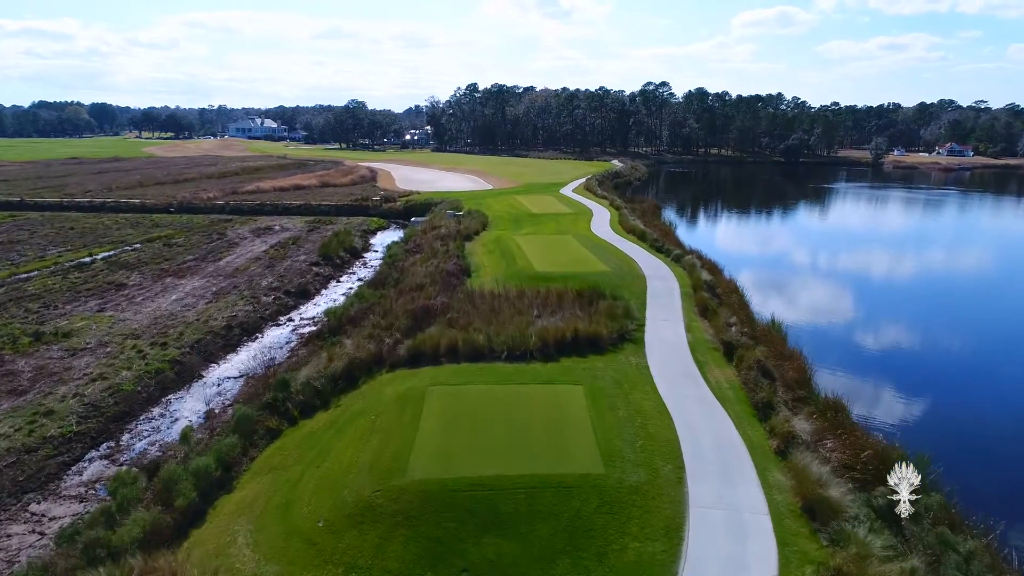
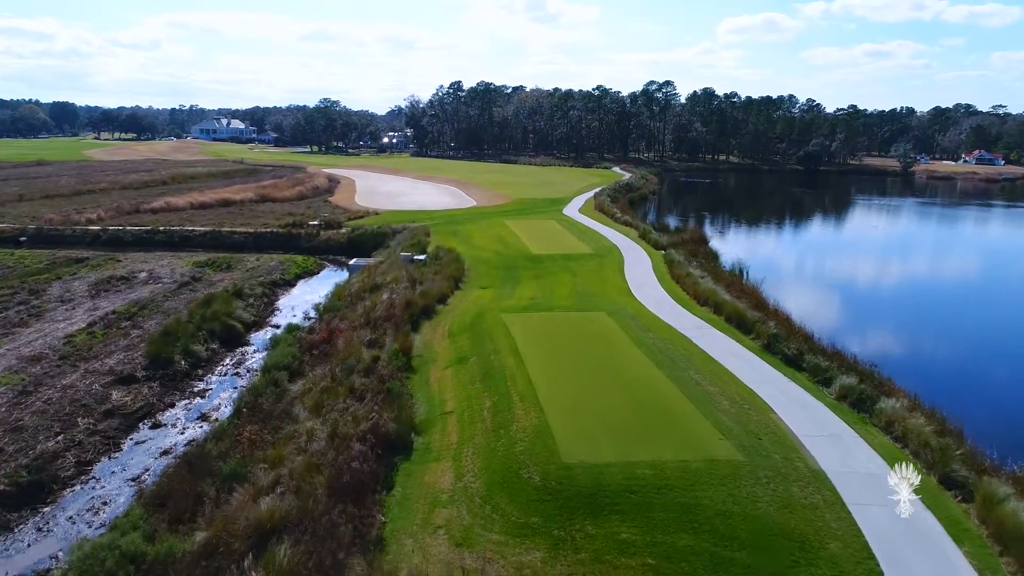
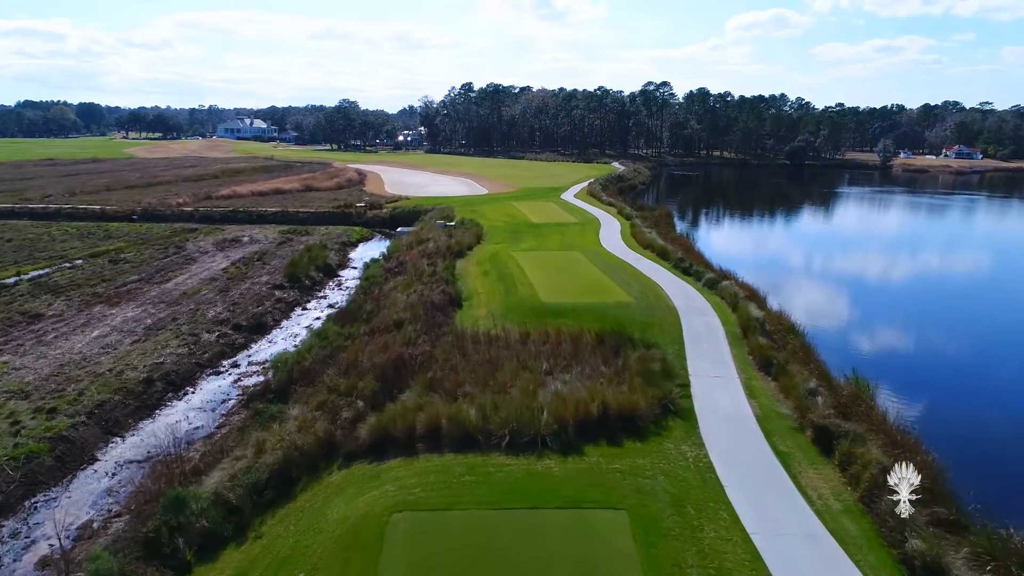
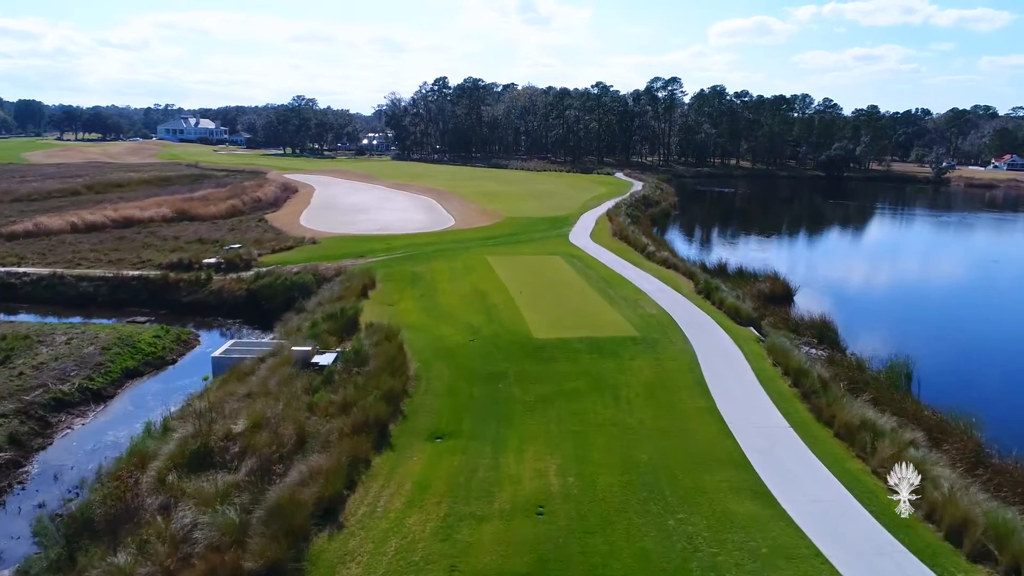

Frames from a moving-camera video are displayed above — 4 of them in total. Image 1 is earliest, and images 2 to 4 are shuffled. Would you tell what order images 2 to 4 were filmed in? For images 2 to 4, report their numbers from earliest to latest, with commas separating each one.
3, 2, 4
